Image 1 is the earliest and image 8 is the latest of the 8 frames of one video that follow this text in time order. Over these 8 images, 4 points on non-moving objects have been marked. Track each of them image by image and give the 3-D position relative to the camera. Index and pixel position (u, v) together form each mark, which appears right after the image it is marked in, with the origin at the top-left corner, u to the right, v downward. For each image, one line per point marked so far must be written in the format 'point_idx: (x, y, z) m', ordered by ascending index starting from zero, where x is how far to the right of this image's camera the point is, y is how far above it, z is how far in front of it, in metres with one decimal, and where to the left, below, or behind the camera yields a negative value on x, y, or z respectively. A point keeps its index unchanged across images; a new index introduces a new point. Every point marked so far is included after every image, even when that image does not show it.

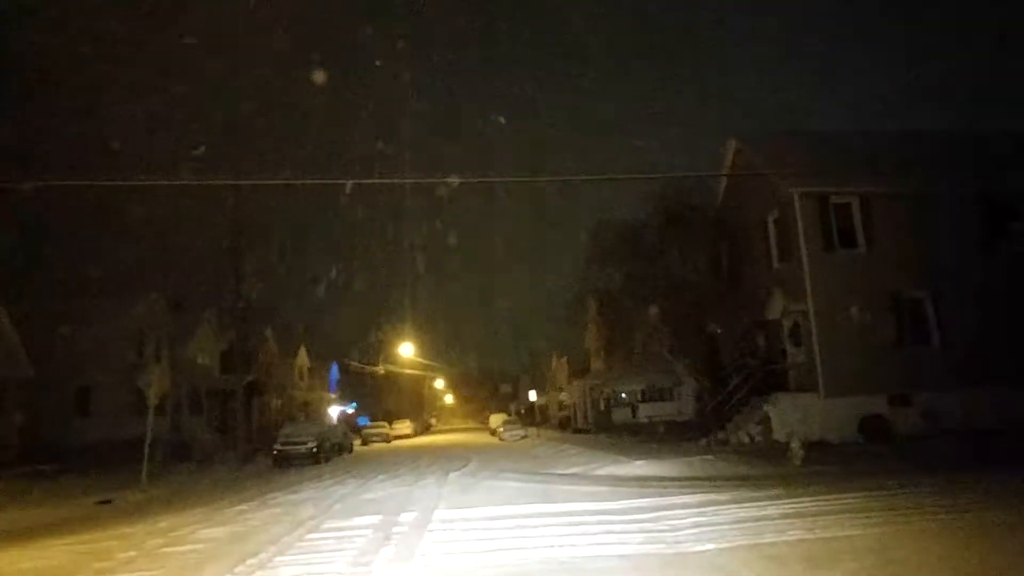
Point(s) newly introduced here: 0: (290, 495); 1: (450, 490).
0: (-4.6, -4.3, +19.9) m
1: (-1.2, -4.0, +19.0) m
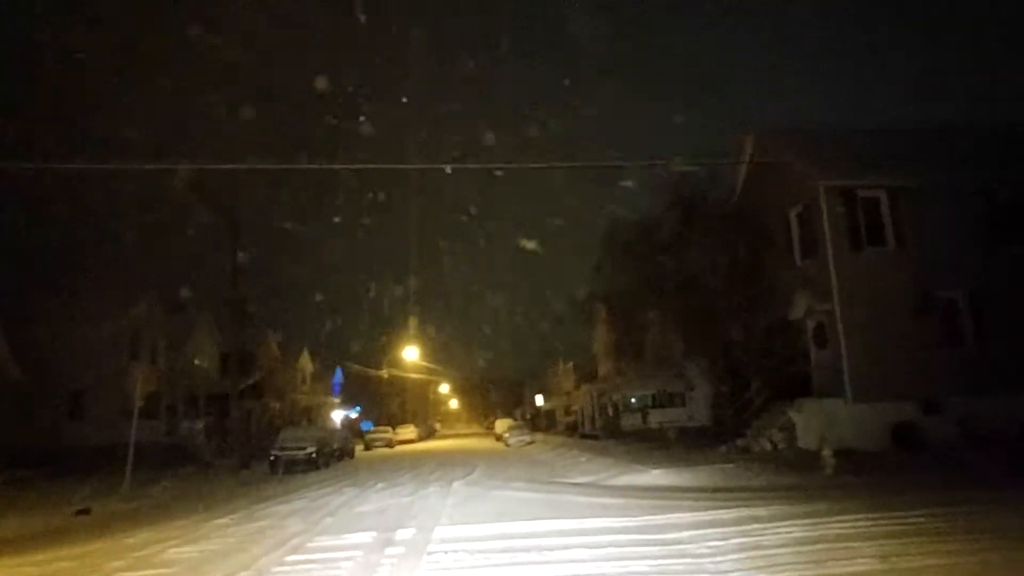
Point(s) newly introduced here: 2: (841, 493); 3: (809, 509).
0: (-4.5, -4.2, +18.4) m
1: (-1.1, -3.9, +17.5) m
2: (+6.0, -3.8, +17.6) m
3: (+4.6, -3.5, +14.9) m
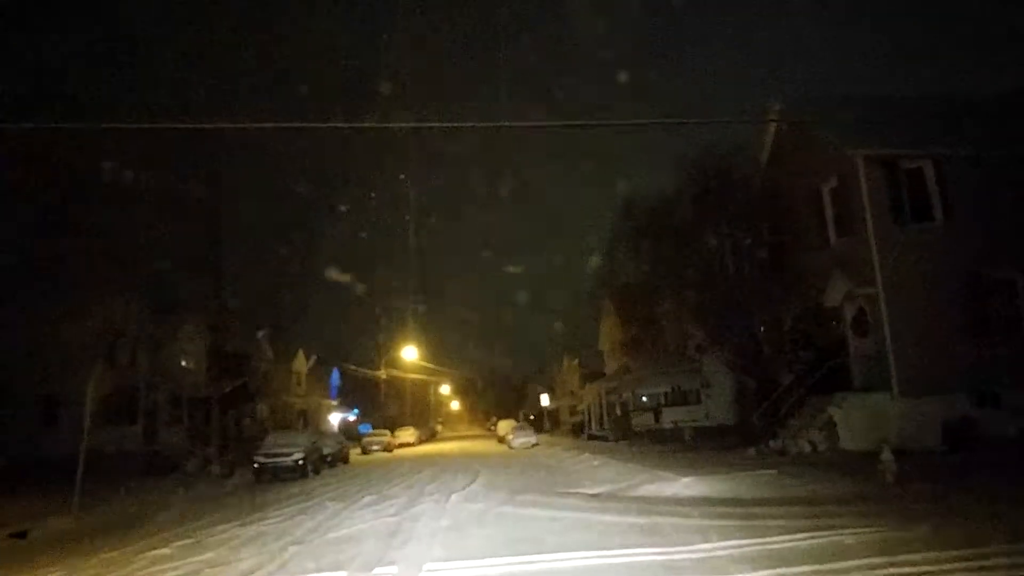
0: (-4.3, -3.9, +15.6) m
1: (-0.9, -3.6, +14.6) m
2: (+6.2, -3.4, +14.7) m
3: (+4.7, -3.1, +12.1) m
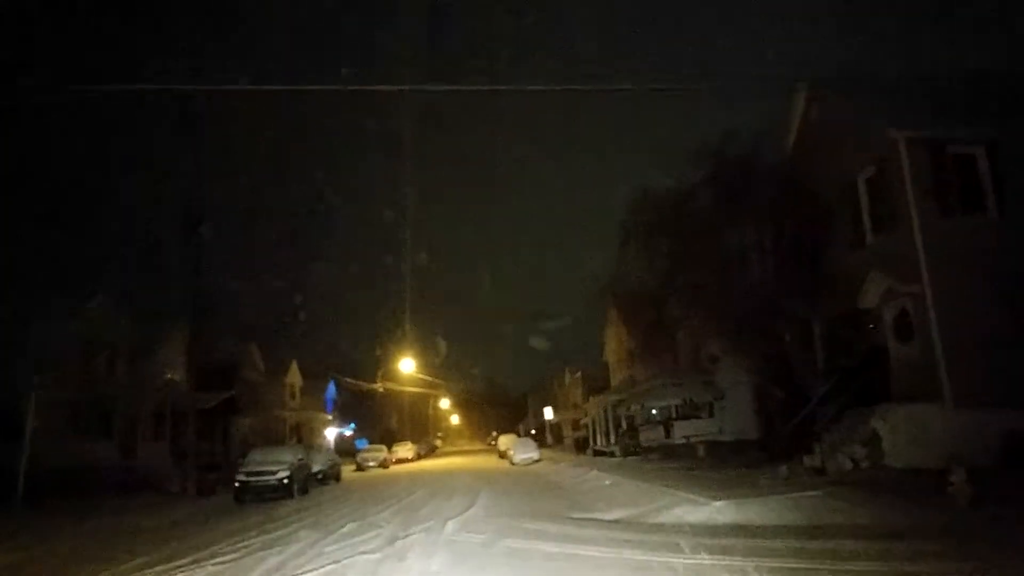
0: (-4.3, -3.7, +13.0) m
1: (-0.9, -3.4, +12.1) m
2: (+6.2, -3.2, +12.2) m
3: (+4.8, -2.9, +9.5) m
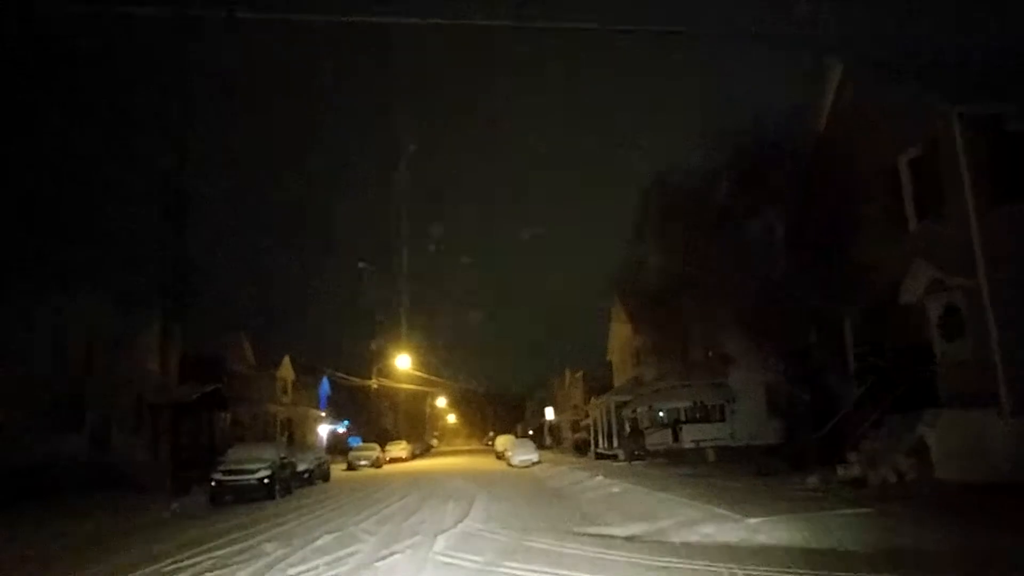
0: (-4.2, -3.3, +10.7) m
1: (-0.8, -3.1, +9.8) m
2: (+6.3, -3.0, +9.9) m
3: (+4.9, -2.6, +7.2) m
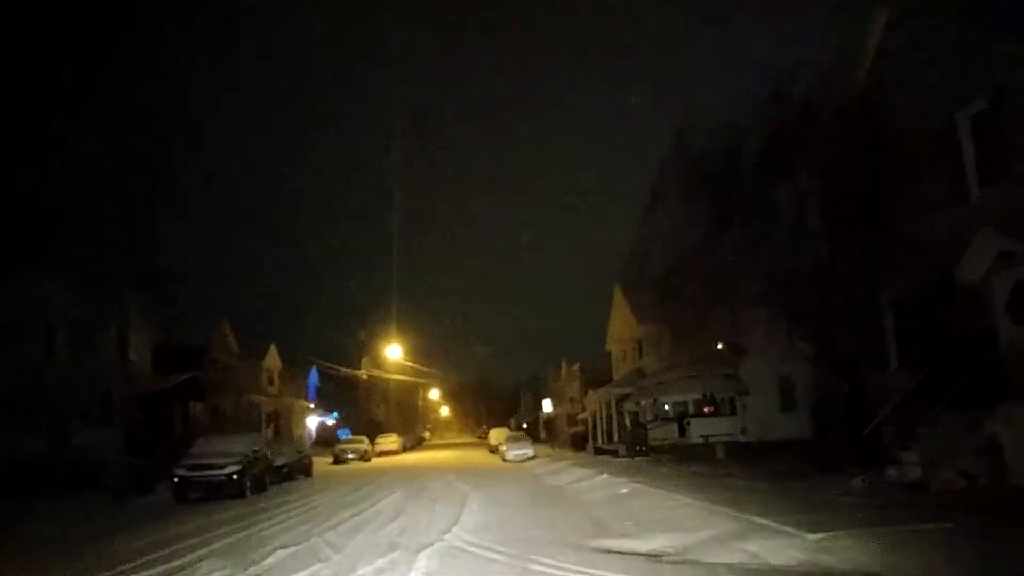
0: (-4.2, -2.8, +8.0) m
1: (-0.8, -2.6, +7.0) m
2: (+6.3, -2.6, +7.2) m
3: (+4.9, -2.2, +4.5) m
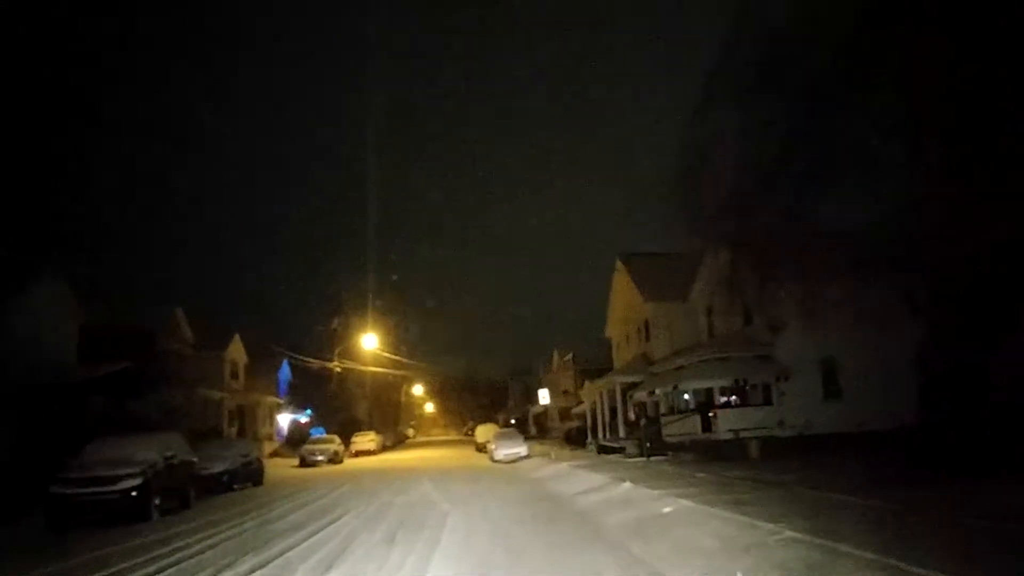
0: (-4.1, -1.9, +1.6) m
1: (-0.7, -1.6, +0.7) m
2: (+6.4, -1.6, +0.9) m
3: (+5.1, -1.2, -1.7) m
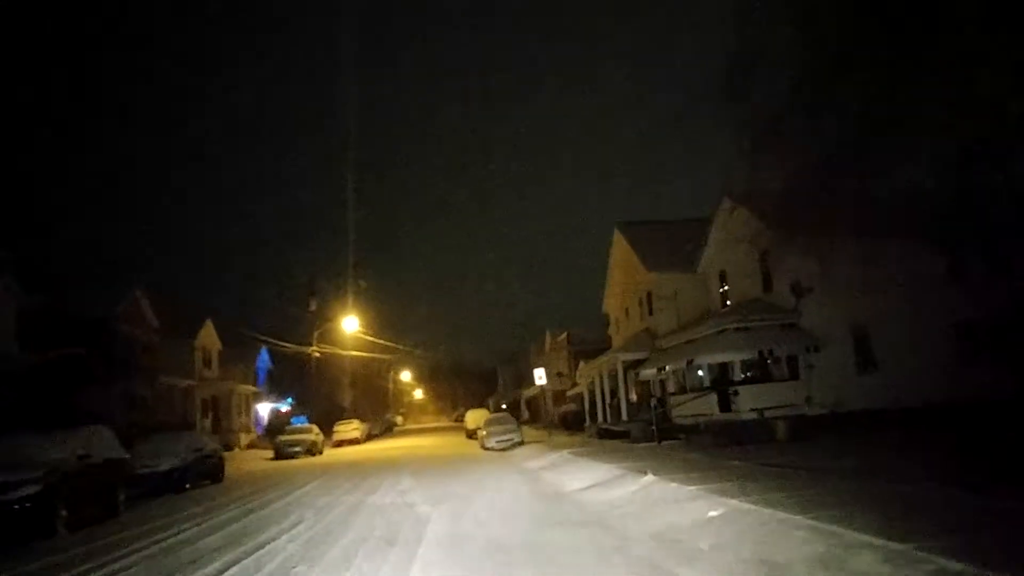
0: (-4.0, -1.4, -2.3) m
1: (-0.6, -1.1, -3.1) m
2: (+6.5, -0.9, -2.8) m
3: (+5.2, -0.6, -5.5) m
